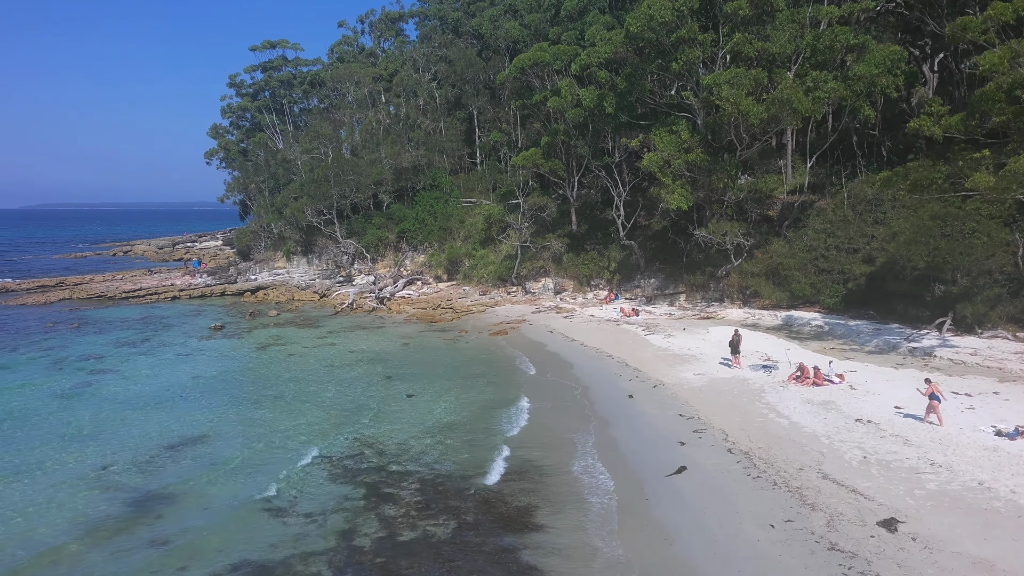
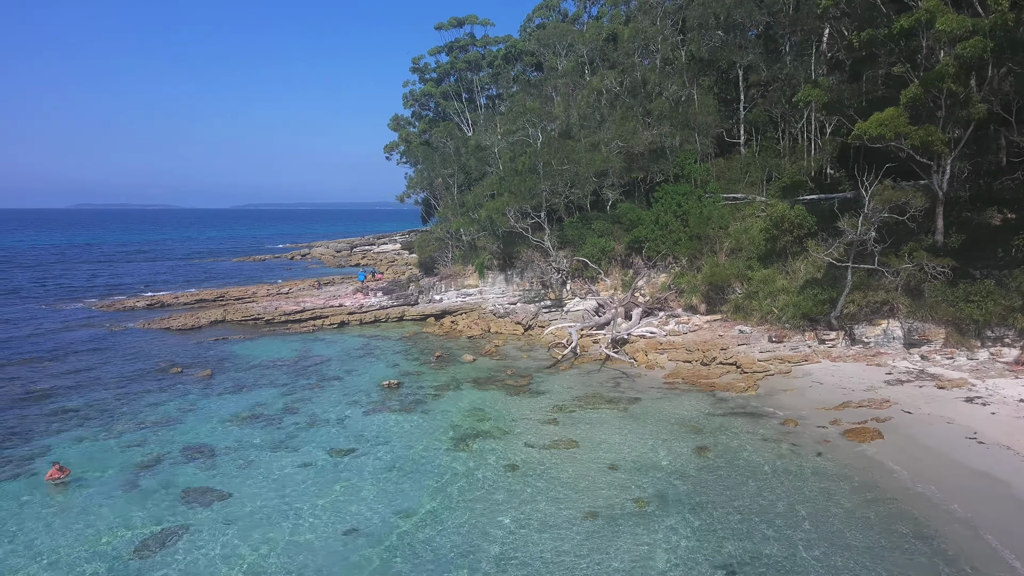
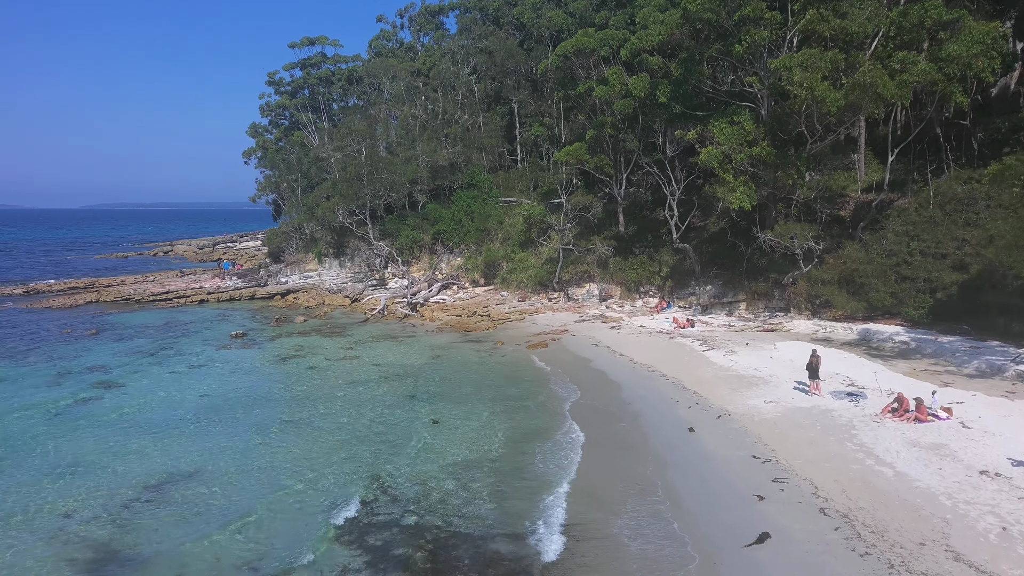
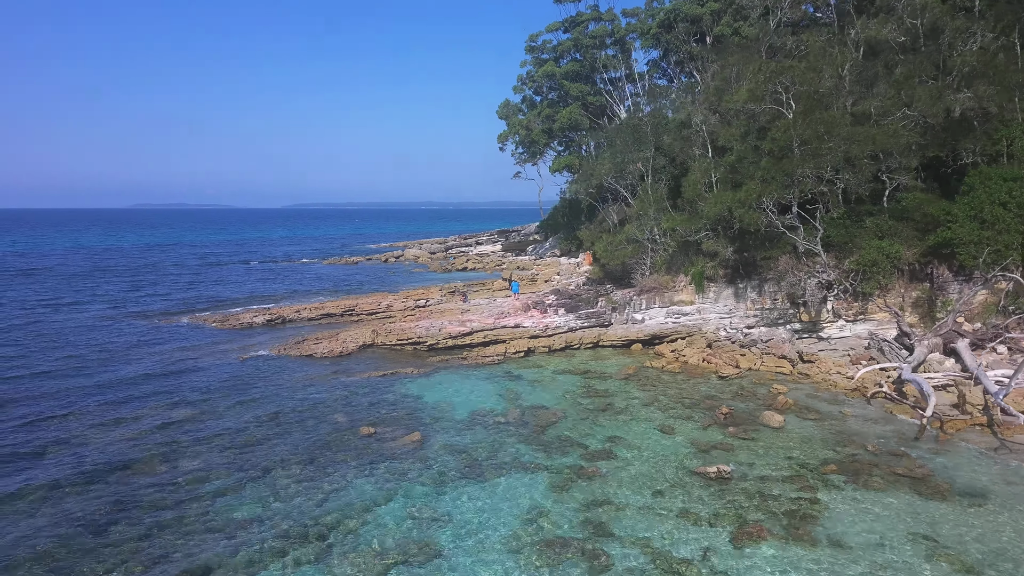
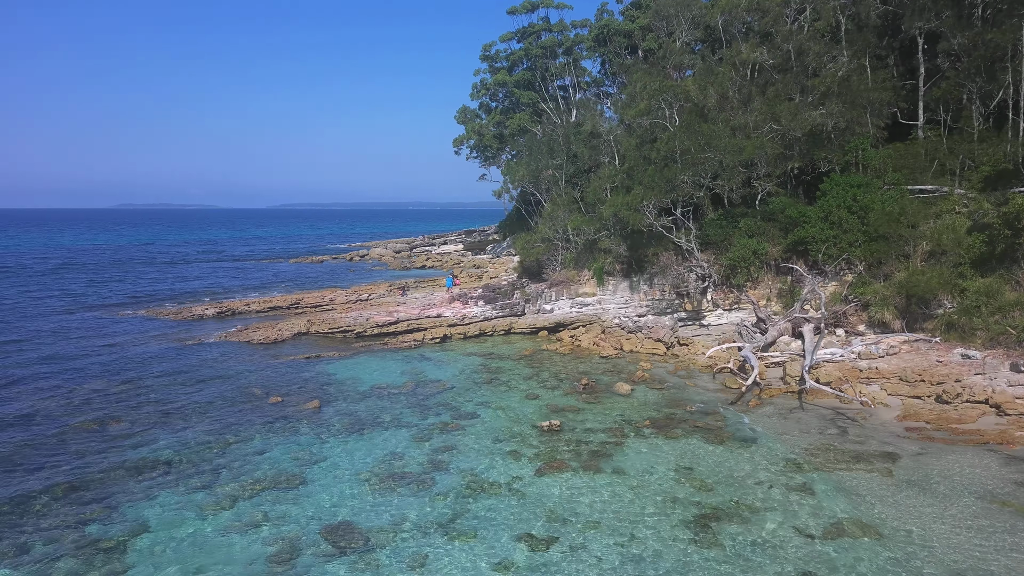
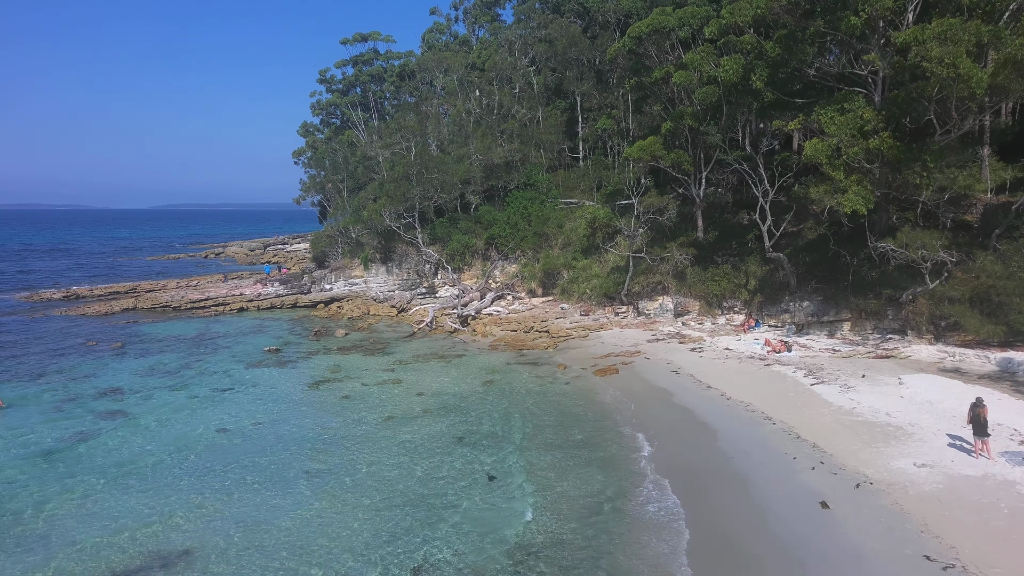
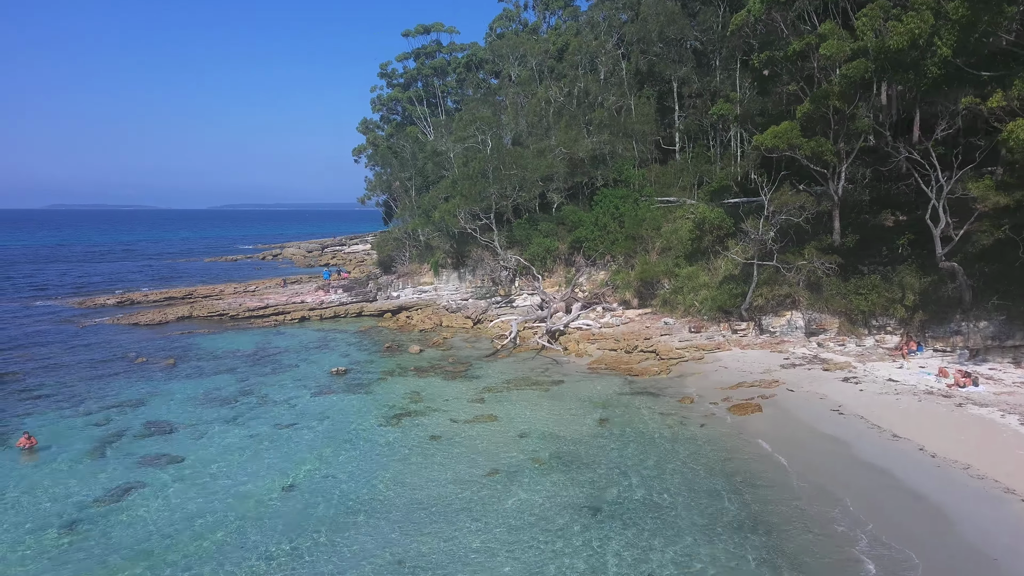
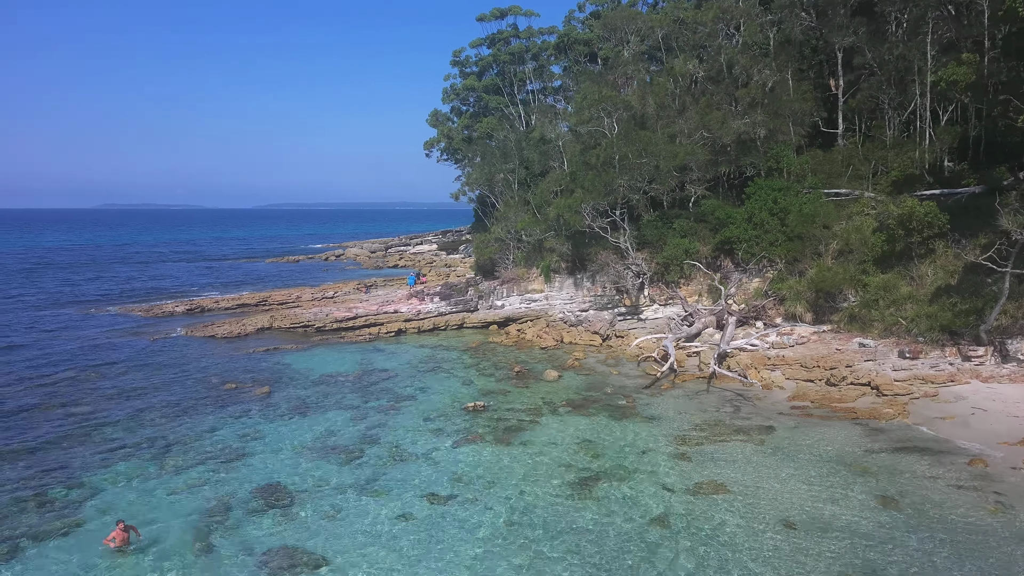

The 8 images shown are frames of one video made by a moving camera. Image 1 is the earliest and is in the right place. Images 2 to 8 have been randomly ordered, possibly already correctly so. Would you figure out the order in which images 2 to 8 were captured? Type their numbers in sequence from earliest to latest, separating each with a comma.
3, 6, 7, 2, 8, 5, 4
